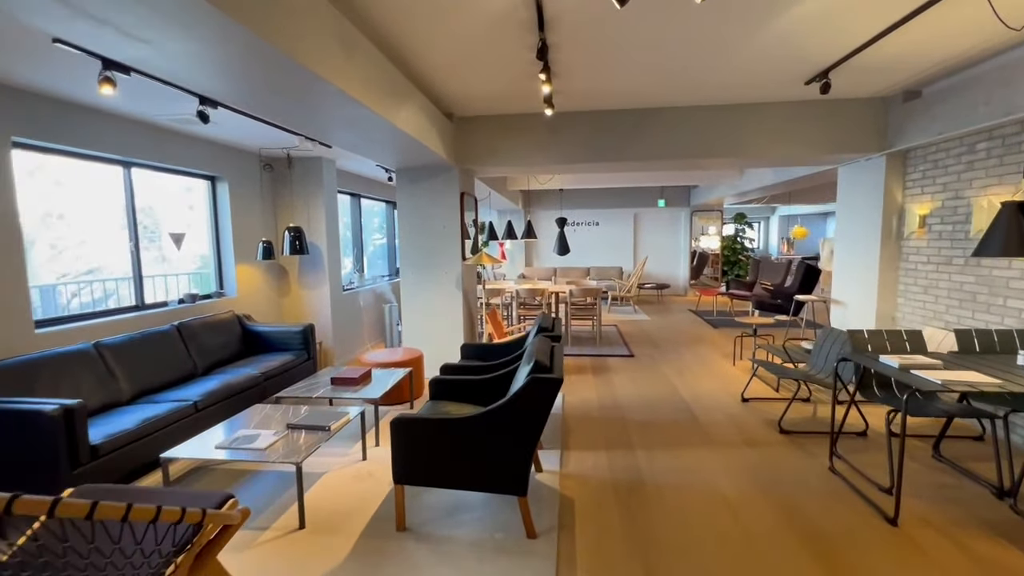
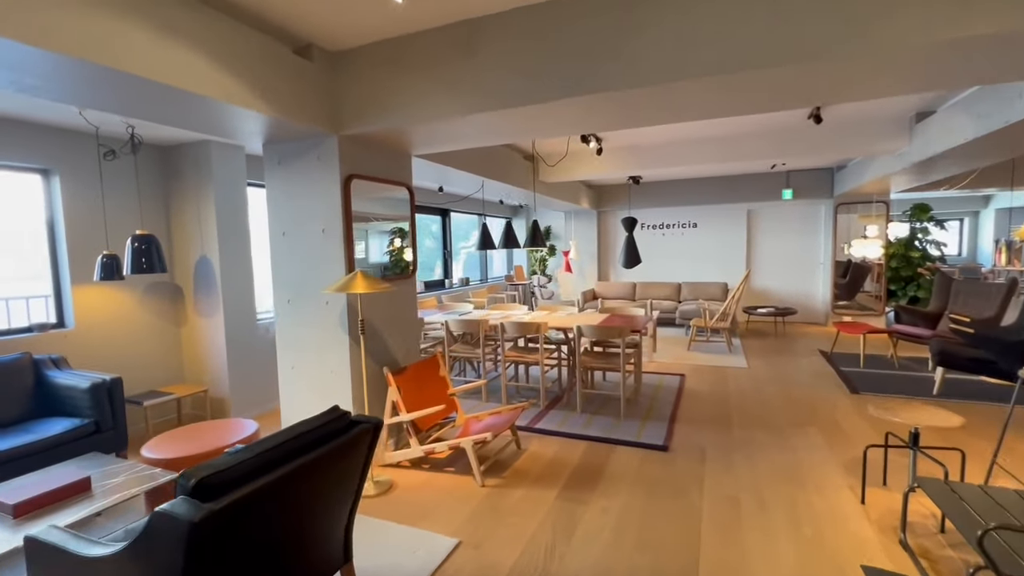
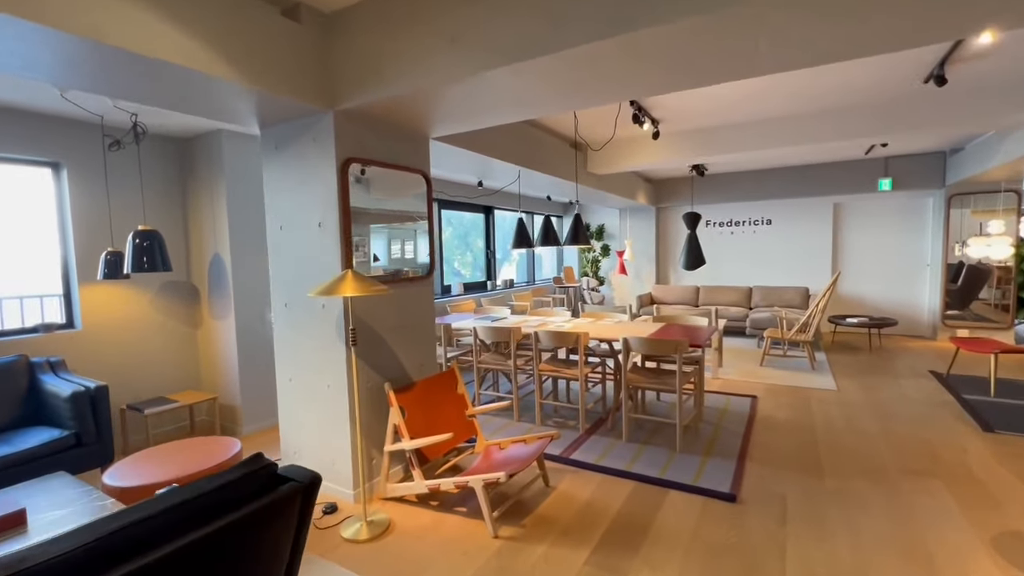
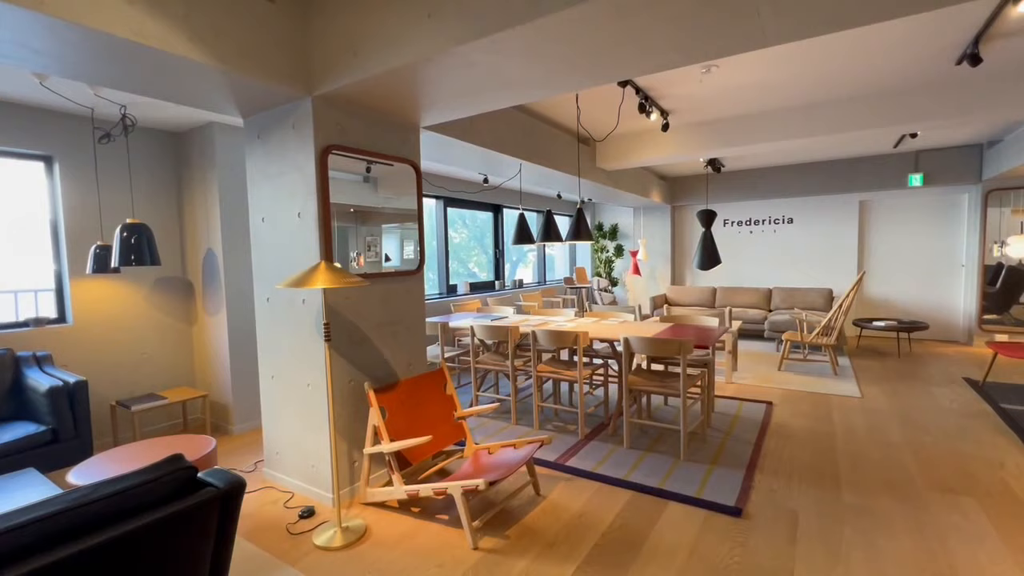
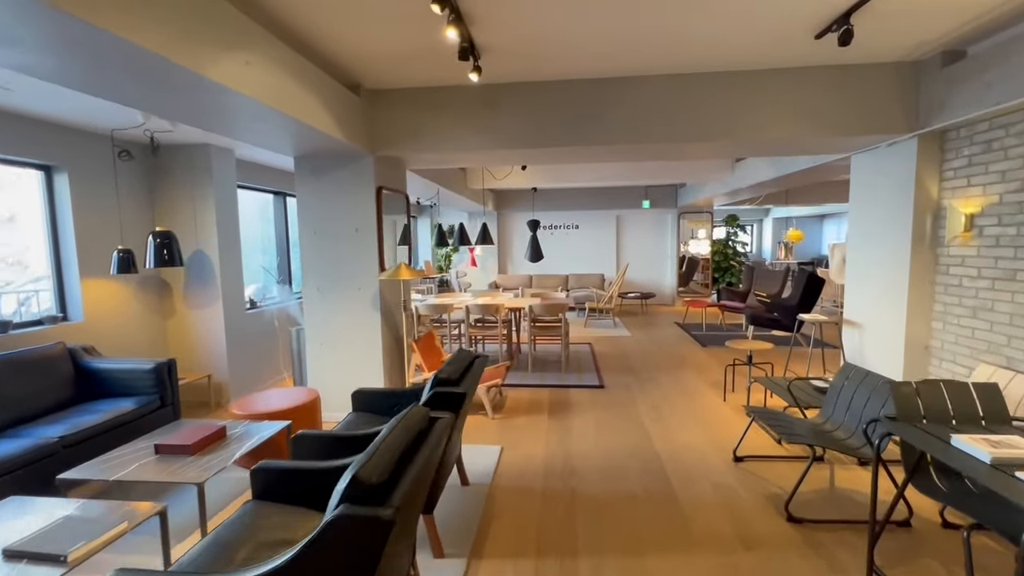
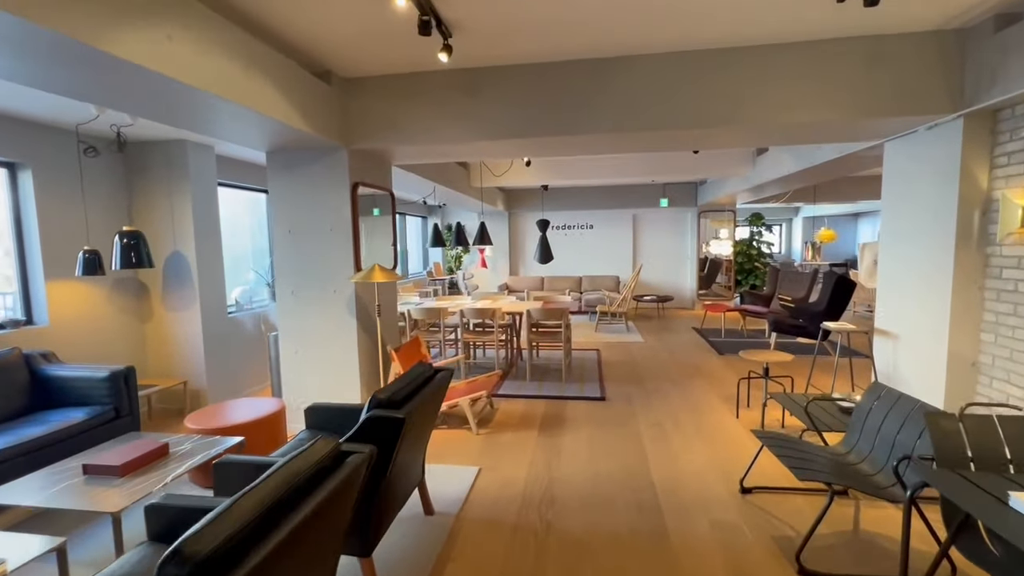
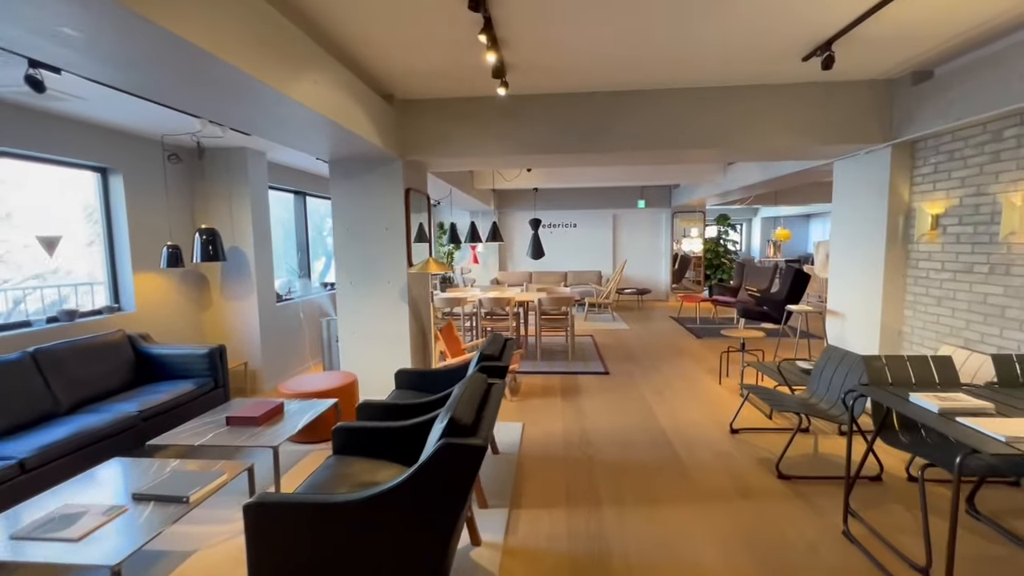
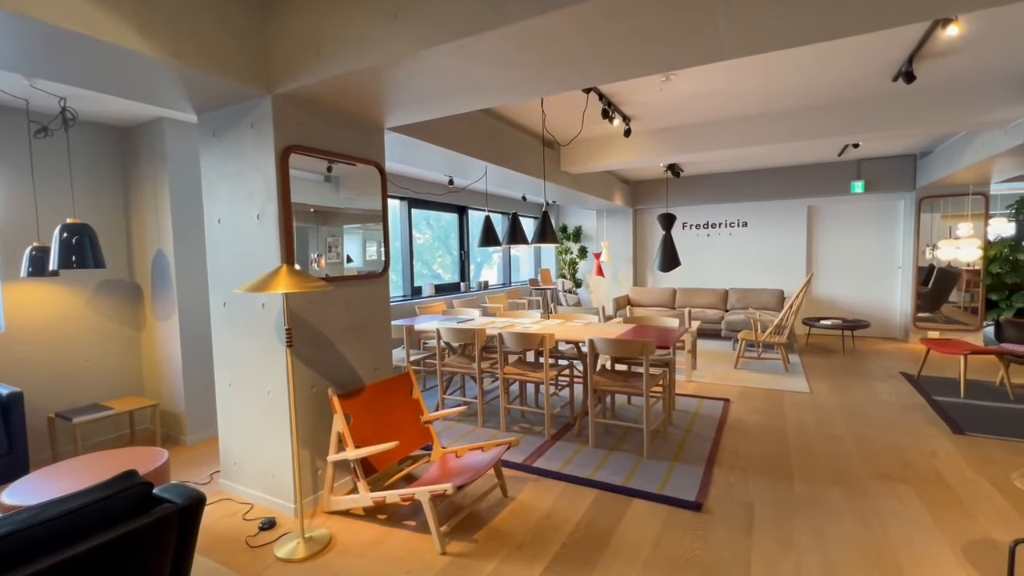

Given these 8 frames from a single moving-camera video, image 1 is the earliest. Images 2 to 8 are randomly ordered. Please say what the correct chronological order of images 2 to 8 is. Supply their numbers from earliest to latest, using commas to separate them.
7, 5, 6, 2, 3, 4, 8
